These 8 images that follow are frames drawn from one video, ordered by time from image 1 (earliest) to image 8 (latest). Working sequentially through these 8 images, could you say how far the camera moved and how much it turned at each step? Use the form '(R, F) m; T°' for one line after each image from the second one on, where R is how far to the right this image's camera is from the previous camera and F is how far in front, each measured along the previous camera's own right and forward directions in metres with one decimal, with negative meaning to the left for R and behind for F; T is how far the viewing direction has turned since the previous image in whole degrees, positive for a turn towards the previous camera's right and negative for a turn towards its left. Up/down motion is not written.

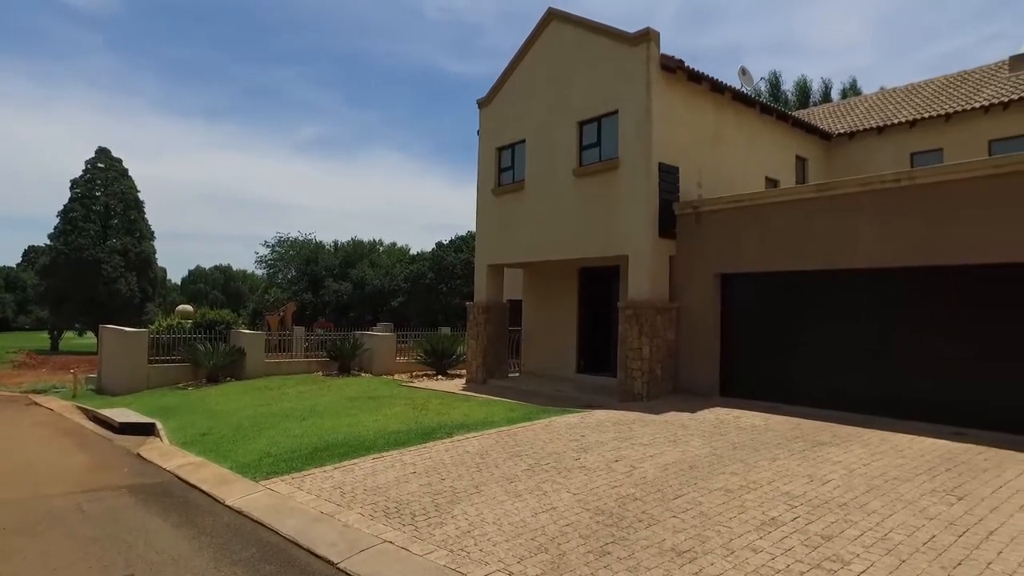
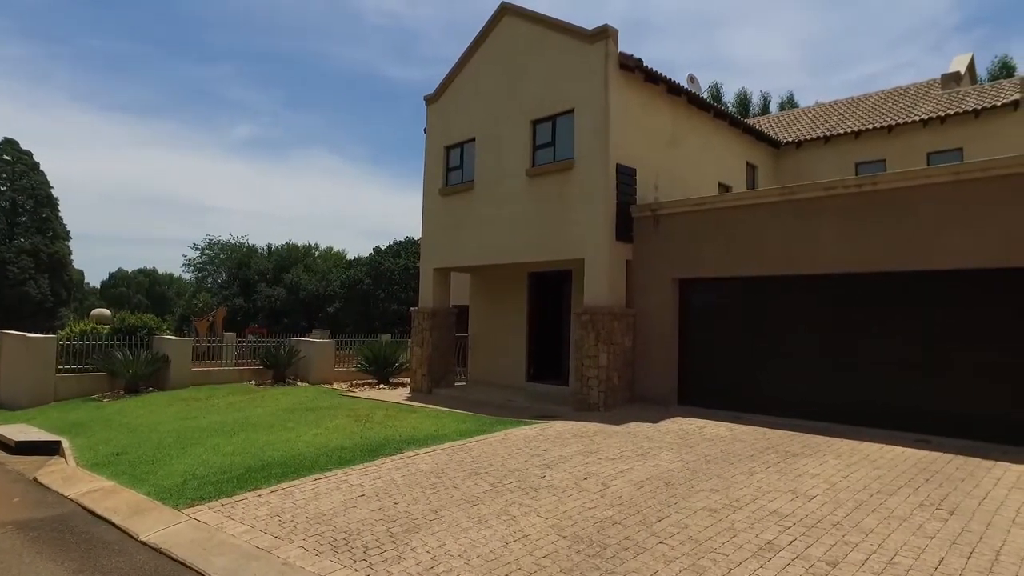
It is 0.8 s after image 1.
(-0.2, +0.7) m; +5°
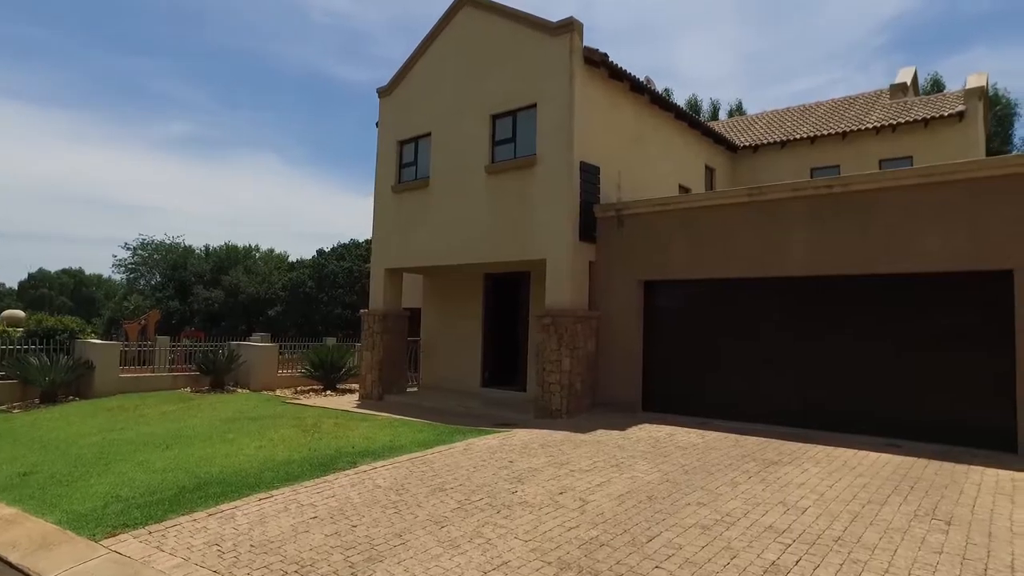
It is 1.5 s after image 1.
(-0.2, +0.6) m; +5°
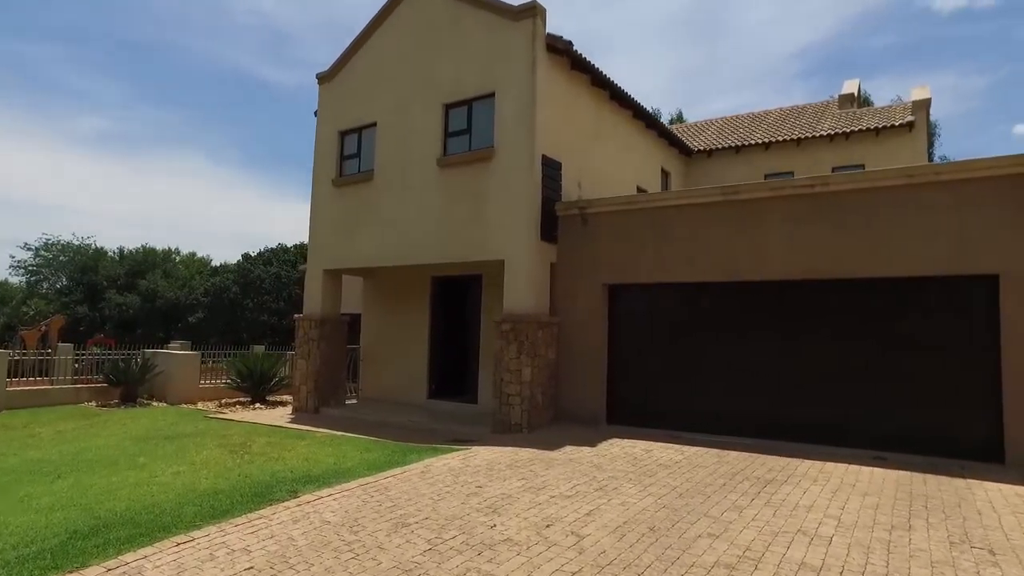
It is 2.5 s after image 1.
(-0.4, +1.0) m; +6°
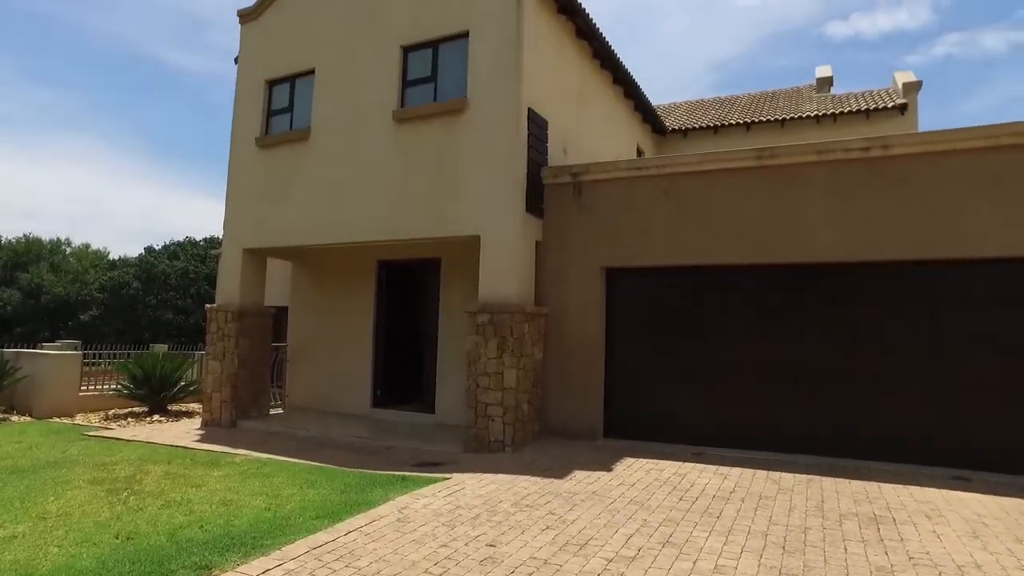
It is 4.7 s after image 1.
(-0.8, +2.3) m; +7°
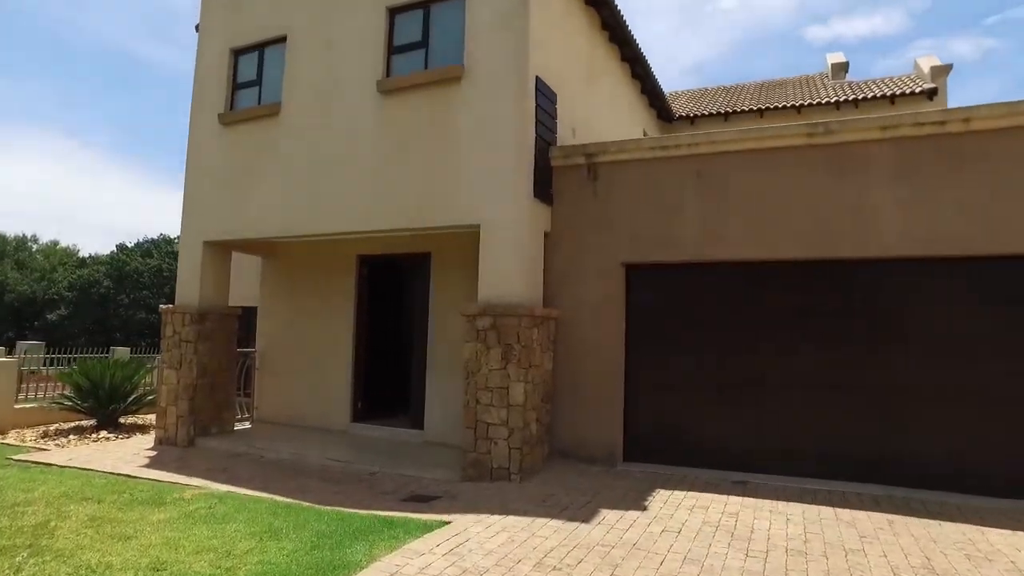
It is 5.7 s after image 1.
(-0.3, +1.4) m; +2°
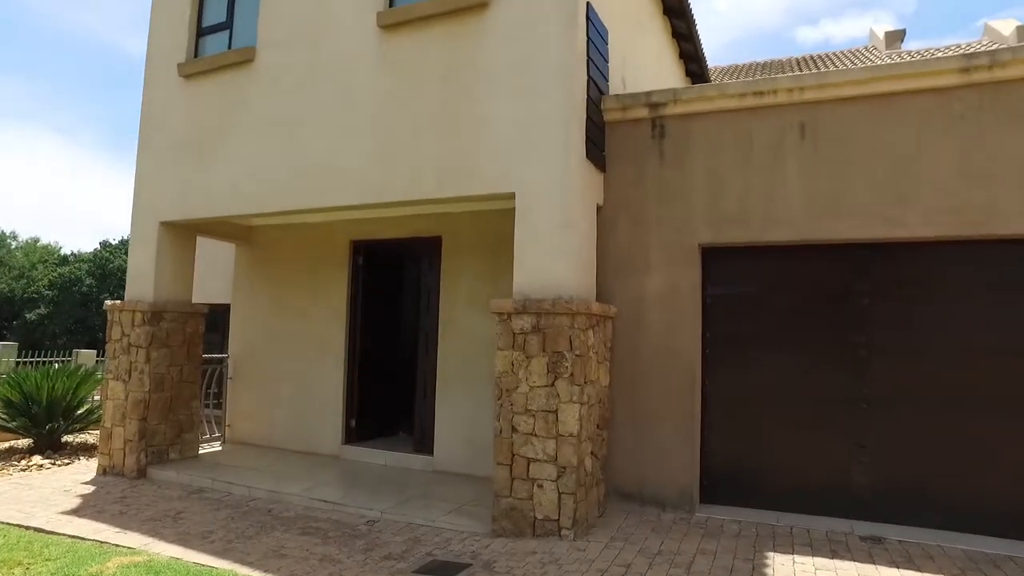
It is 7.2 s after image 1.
(-0.5, +1.9) m; +1°
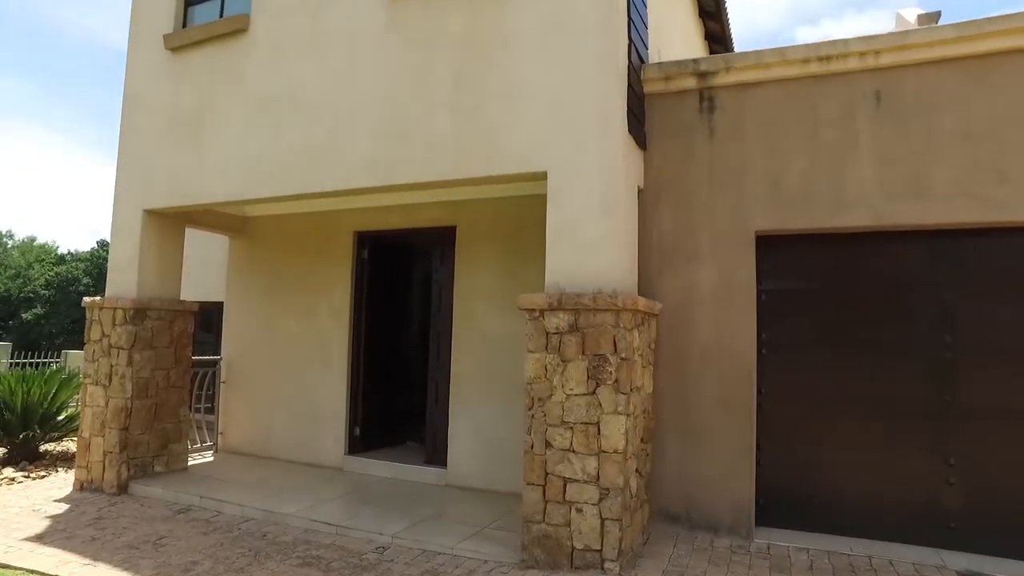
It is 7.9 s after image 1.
(-0.3, +0.8) m; 0°
